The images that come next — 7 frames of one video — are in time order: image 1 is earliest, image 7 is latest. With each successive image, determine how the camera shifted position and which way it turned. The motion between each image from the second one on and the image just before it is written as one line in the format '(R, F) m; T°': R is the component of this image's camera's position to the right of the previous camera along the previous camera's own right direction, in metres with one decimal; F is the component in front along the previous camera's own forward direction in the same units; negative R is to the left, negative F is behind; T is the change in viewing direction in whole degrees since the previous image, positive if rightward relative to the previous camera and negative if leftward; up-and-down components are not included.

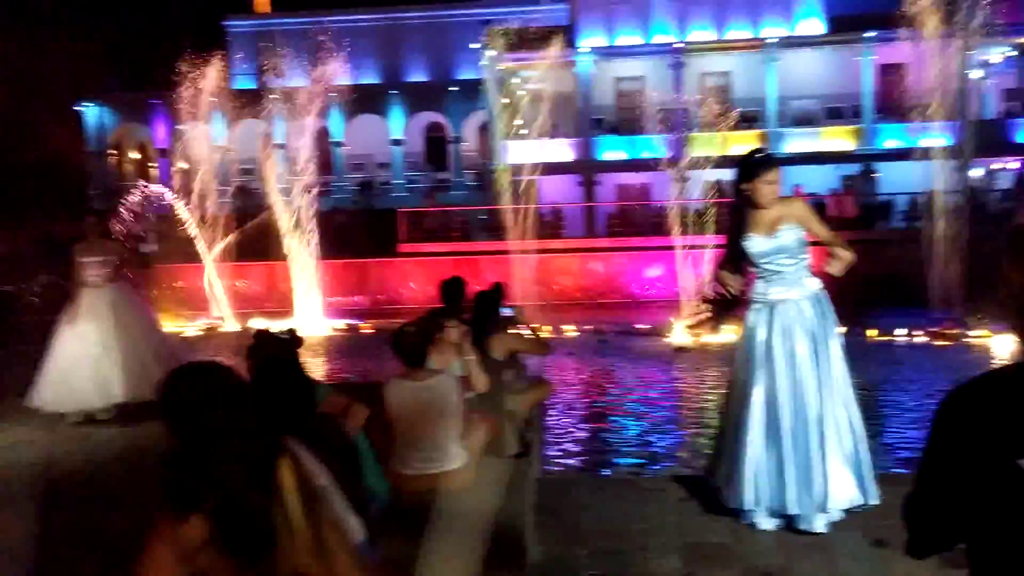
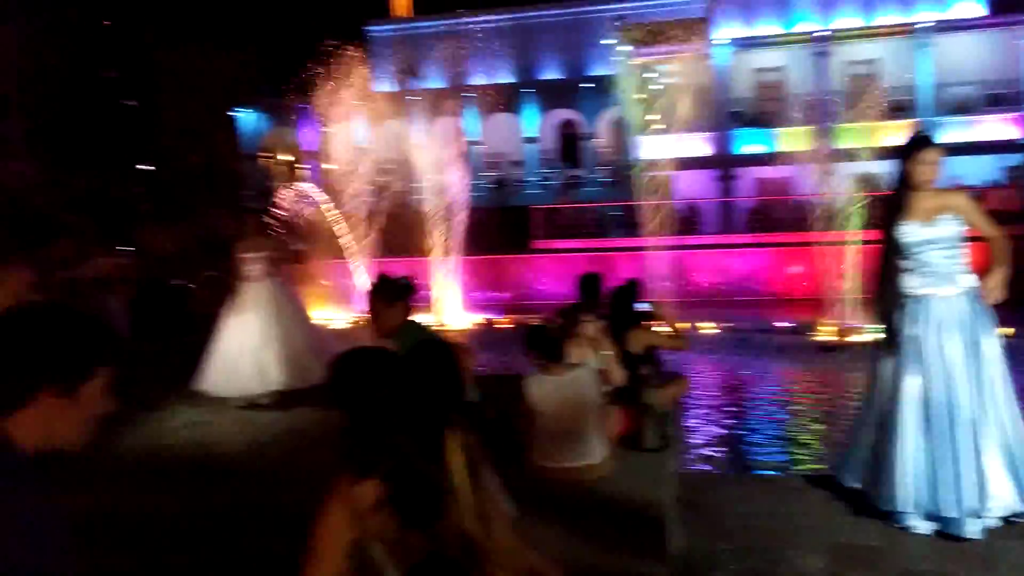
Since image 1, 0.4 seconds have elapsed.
(0.0, -0.1) m; -9°
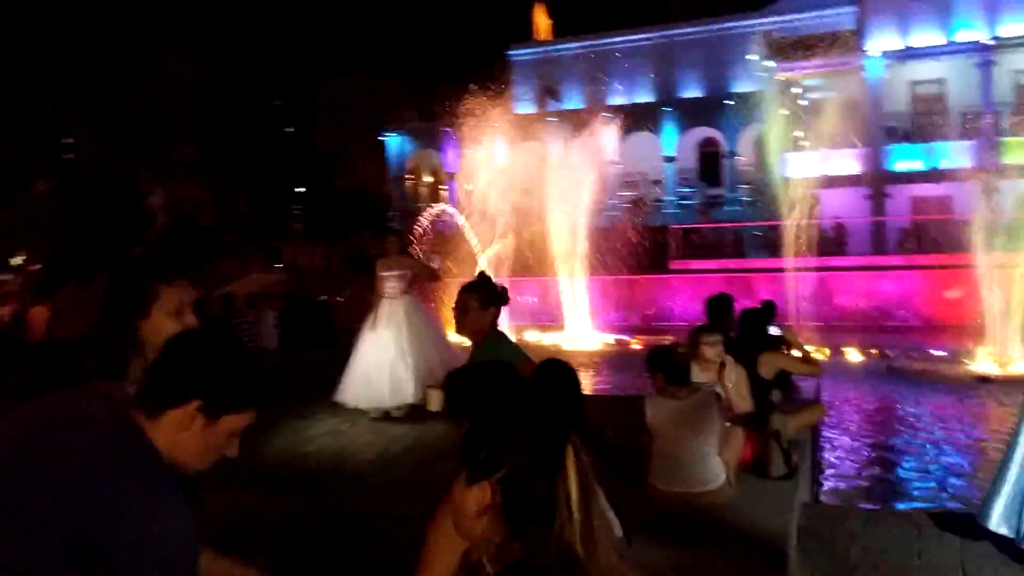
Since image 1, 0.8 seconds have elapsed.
(+0.1, -0.1) m; -9°
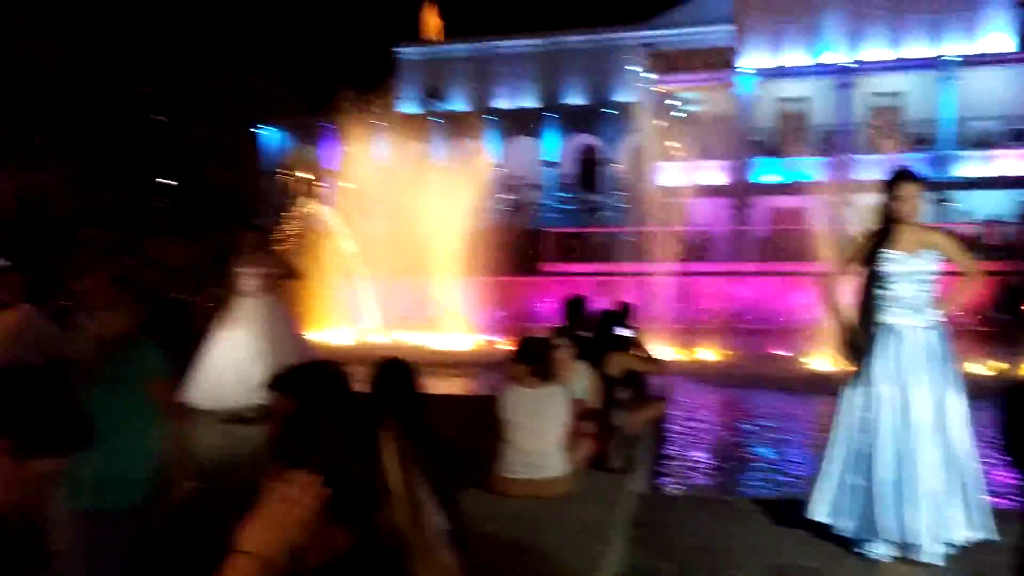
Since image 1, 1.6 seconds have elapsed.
(+0.1, -0.1) m; +8°
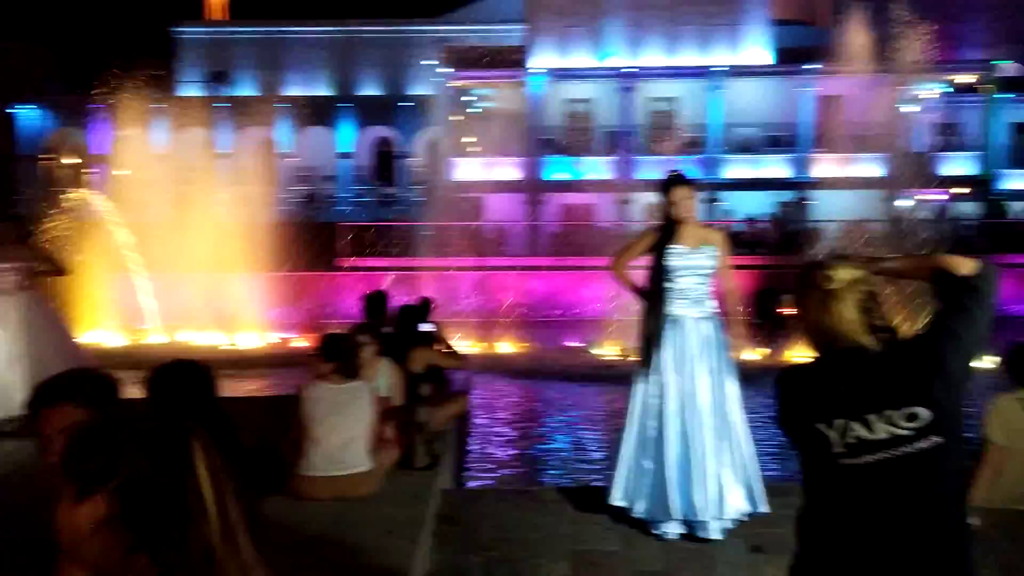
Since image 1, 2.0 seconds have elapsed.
(0.0, +0.1) m; +13°
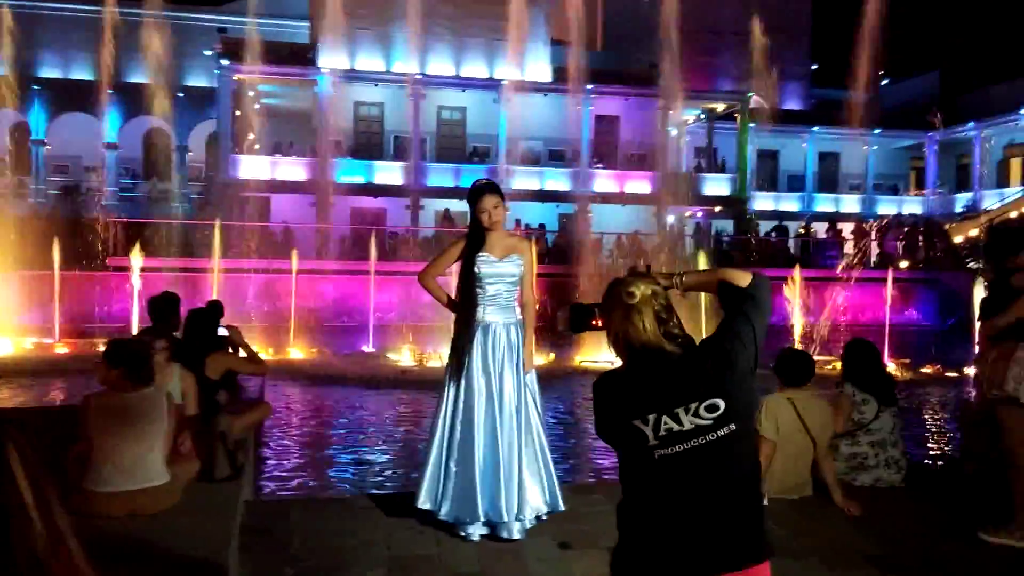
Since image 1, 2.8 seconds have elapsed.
(+1.2, -0.1) m; -4°
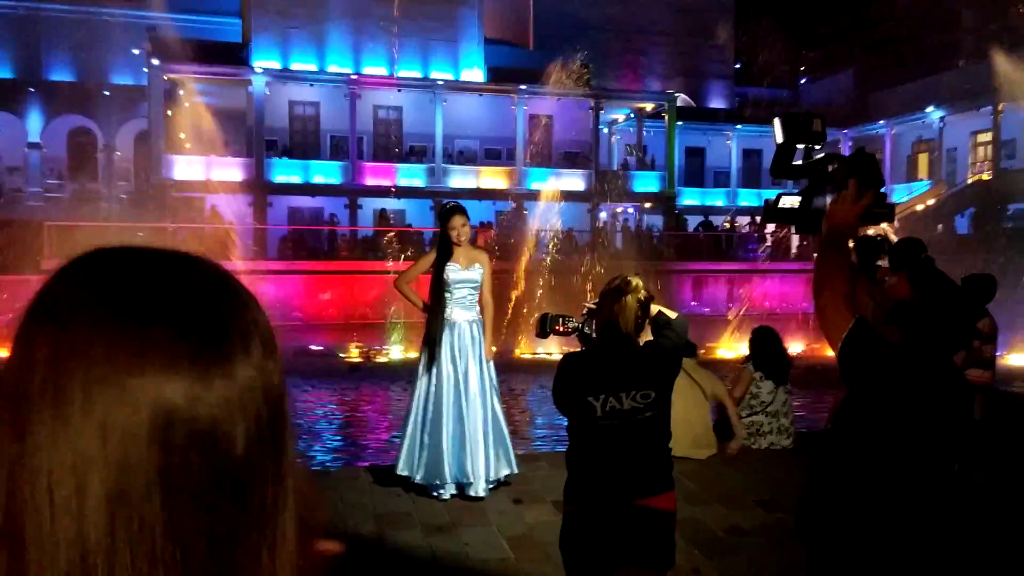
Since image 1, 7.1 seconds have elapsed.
(-0.1, -0.9) m; +4°
